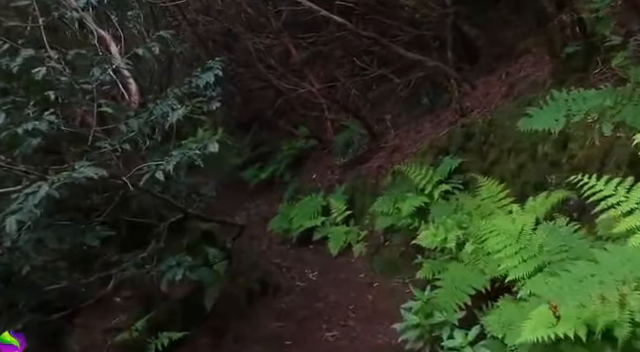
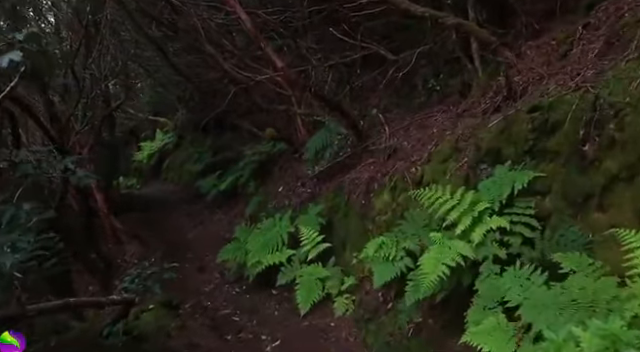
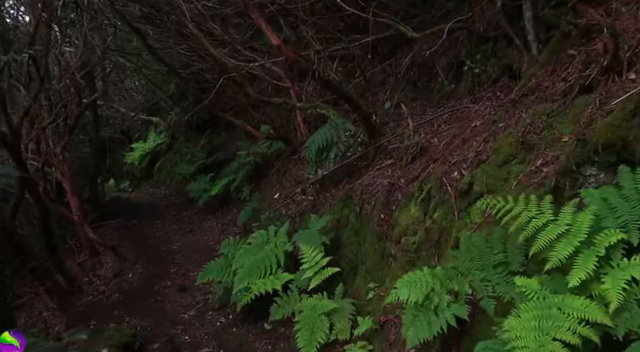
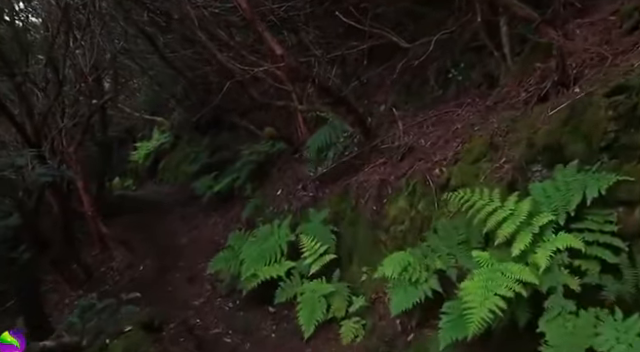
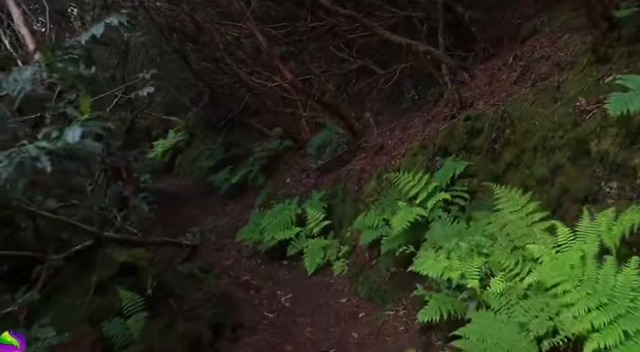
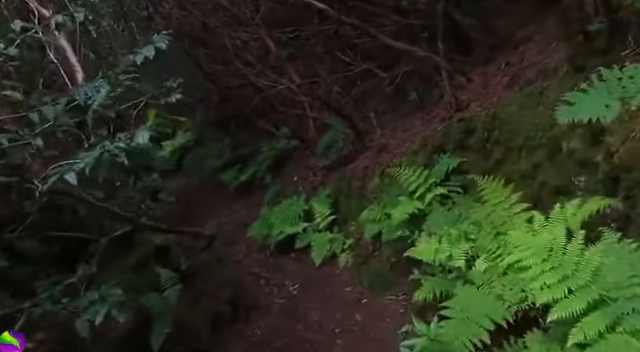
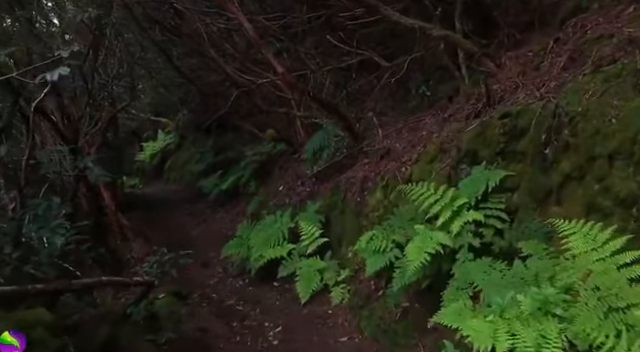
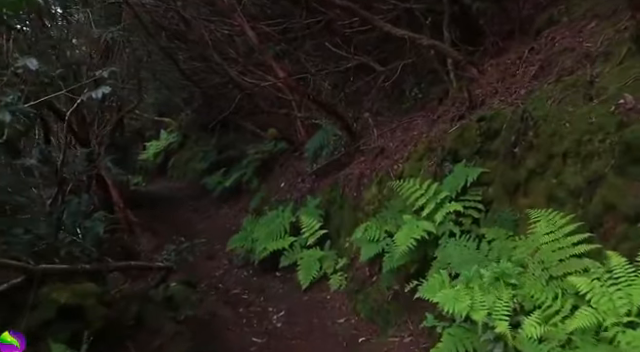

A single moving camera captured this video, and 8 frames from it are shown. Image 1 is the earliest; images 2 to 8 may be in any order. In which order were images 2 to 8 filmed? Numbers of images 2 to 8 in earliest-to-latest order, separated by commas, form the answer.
6, 5, 8, 7, 2, 4, 3
